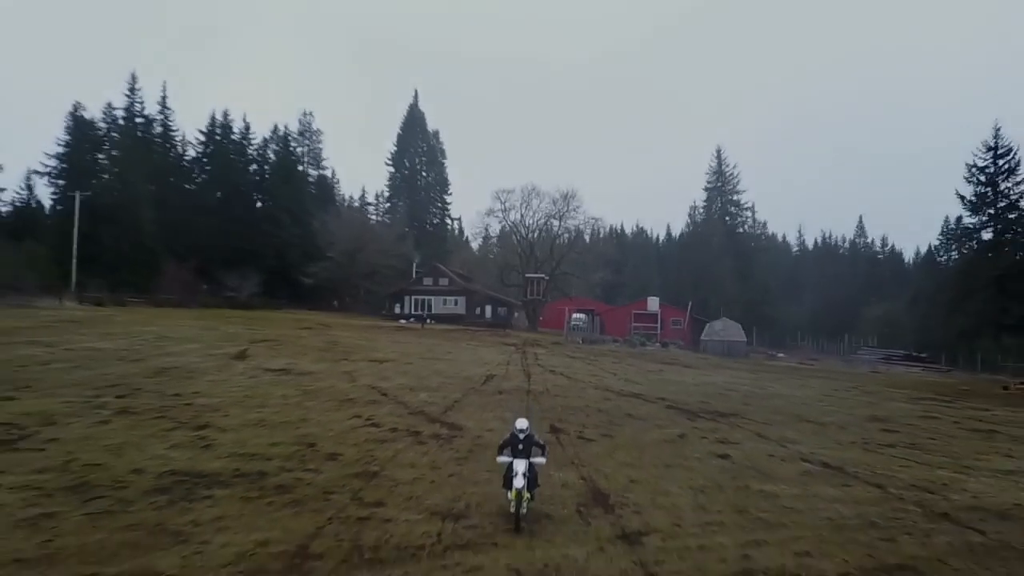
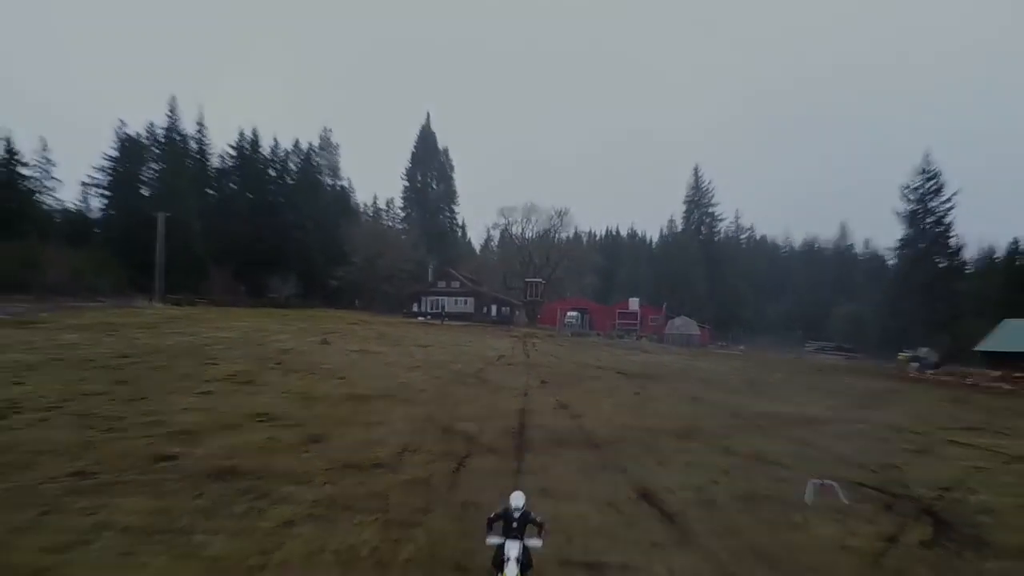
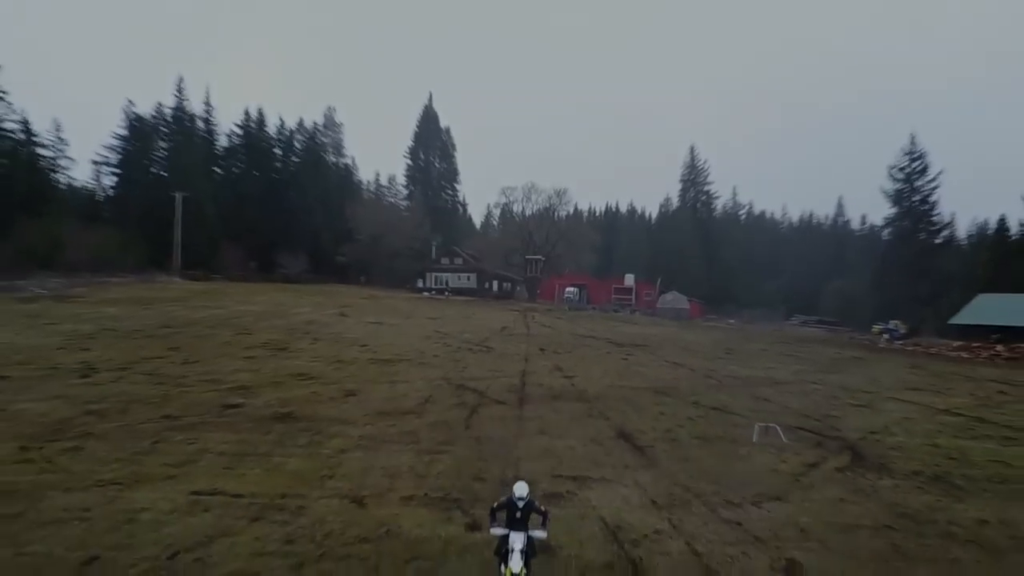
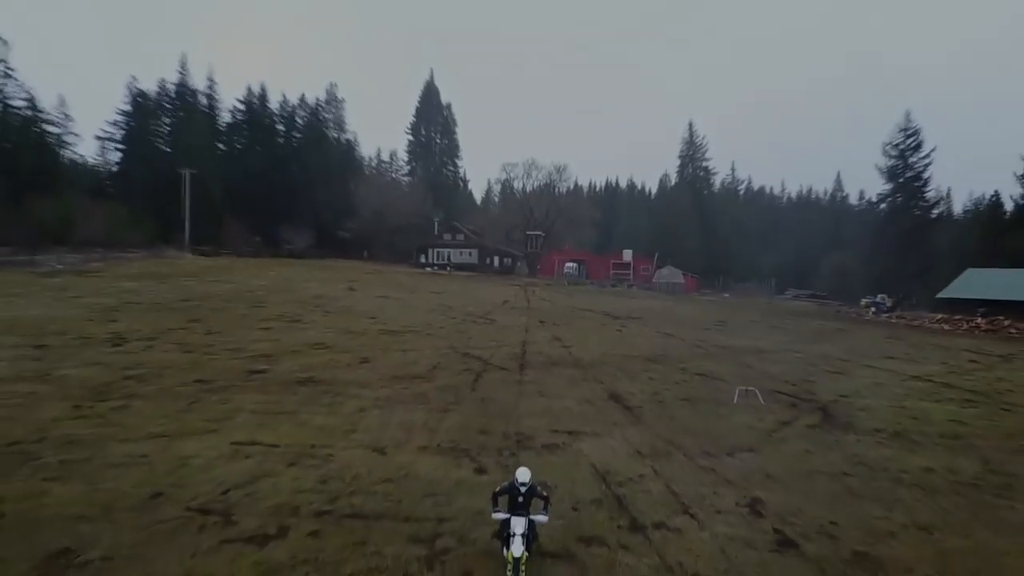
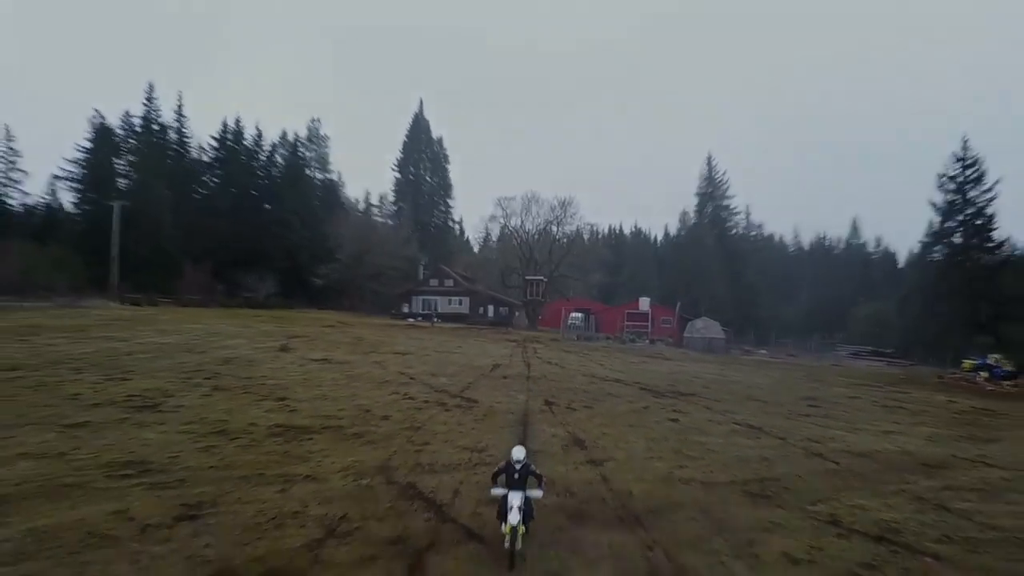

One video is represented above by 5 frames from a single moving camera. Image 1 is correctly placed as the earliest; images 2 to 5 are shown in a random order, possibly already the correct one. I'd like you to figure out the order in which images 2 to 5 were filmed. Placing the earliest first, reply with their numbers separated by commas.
5, 2, 3, 4
